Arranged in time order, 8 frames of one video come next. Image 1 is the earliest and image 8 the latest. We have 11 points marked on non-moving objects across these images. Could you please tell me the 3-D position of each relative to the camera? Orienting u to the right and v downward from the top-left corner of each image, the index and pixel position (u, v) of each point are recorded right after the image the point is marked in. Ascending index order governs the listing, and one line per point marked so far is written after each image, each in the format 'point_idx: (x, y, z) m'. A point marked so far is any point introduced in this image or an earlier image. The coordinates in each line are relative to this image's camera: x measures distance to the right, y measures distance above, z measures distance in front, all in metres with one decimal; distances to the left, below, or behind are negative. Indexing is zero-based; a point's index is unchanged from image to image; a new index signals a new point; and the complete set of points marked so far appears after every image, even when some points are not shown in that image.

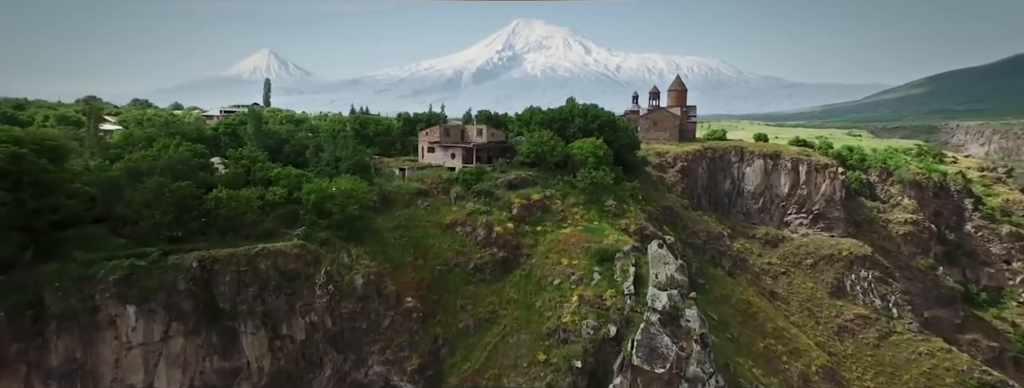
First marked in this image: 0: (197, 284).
0: (-12.5, -3.6, +19.4) m
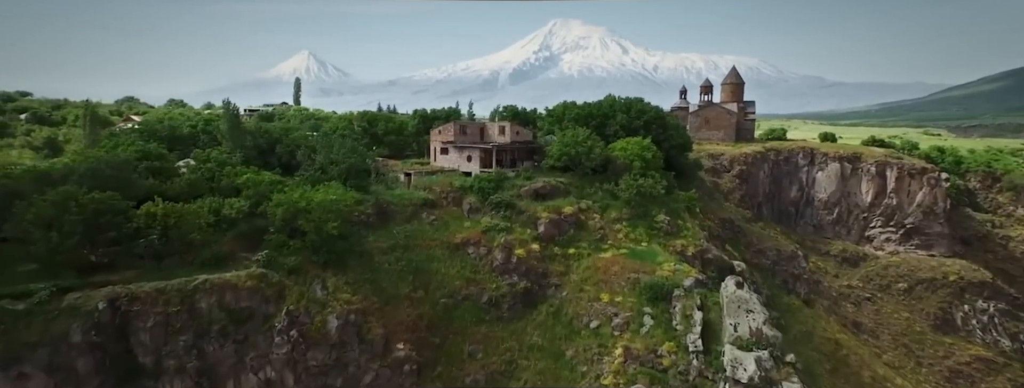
0: (-12.0, -4.1, +14.5) m
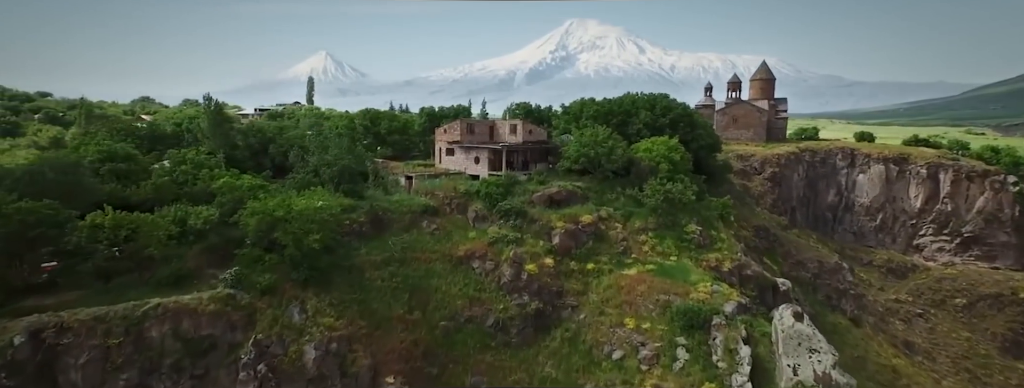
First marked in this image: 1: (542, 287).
0: (-11.8, -4.4, +12.1) m
1: (+1.2, -3.6, +19.3) m
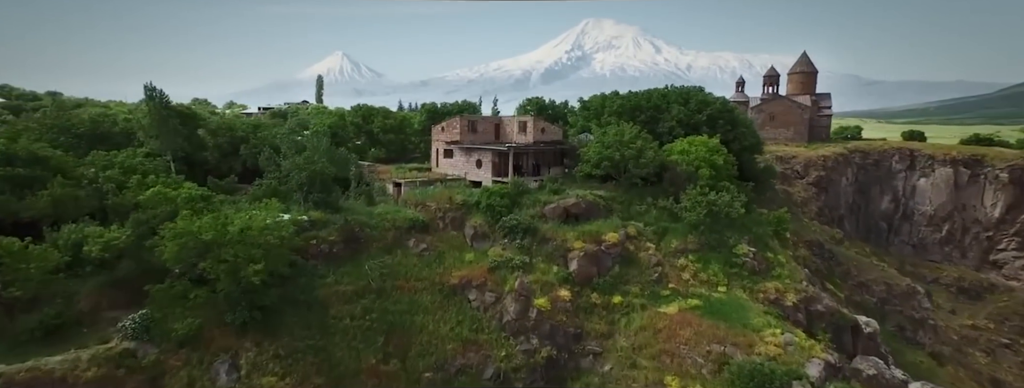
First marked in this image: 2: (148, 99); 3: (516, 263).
0: (-11.9, -4.8, +8.3) m
1: (+1.3, -4.1, +15.1) m
2: (-13.4, +3.6, +18.4) m
3: (+0.1, -2.3, +16.7) m
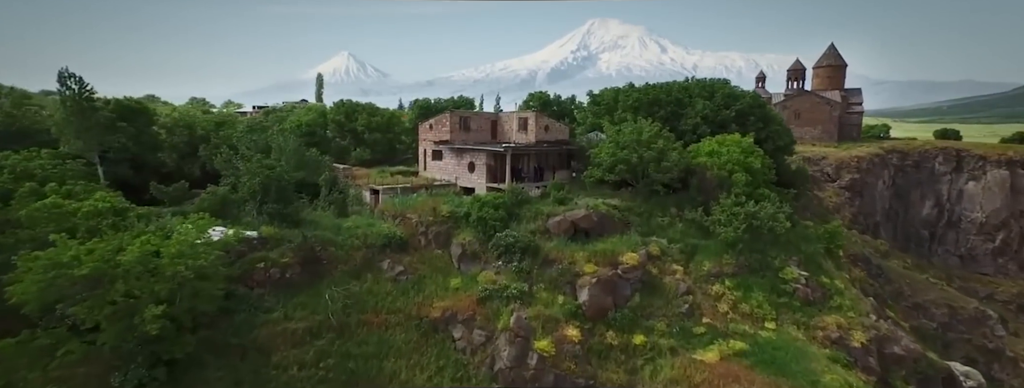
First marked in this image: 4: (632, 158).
0: (-12.1, -5.1, +5.2) m
1: (+1.2, -4.4, +11.8) m
2: (-13.5, +3.2, +15.2) m
3: (0.0, -2.7, +13.5) m
4: (+4.4, +1.3, +18.0) m
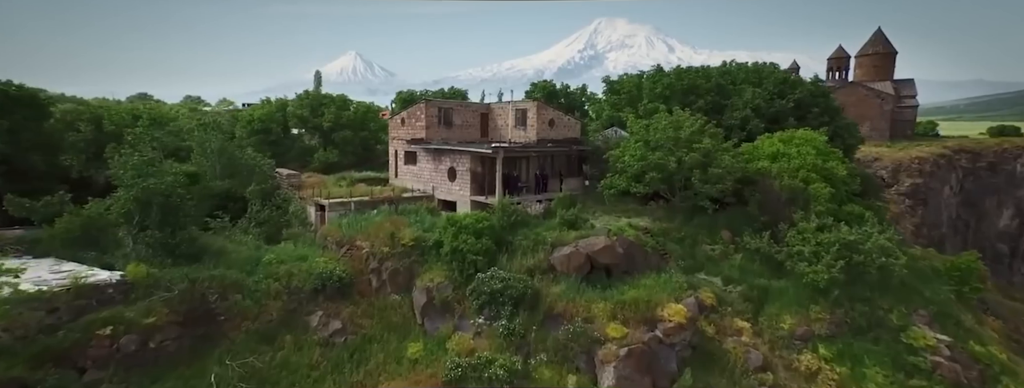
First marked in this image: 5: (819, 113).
0: (-12.5, -5.6, +0.6) m
1: (+0.9, -4.9, +7.0) m
2: (-13.8, +2.8, +10.7) m
3: (-0.3, -3.1, +8.7) m
4: (+4.1, +0.9, +13.2) m
5: (+10.8, +2.9, +17.6) m
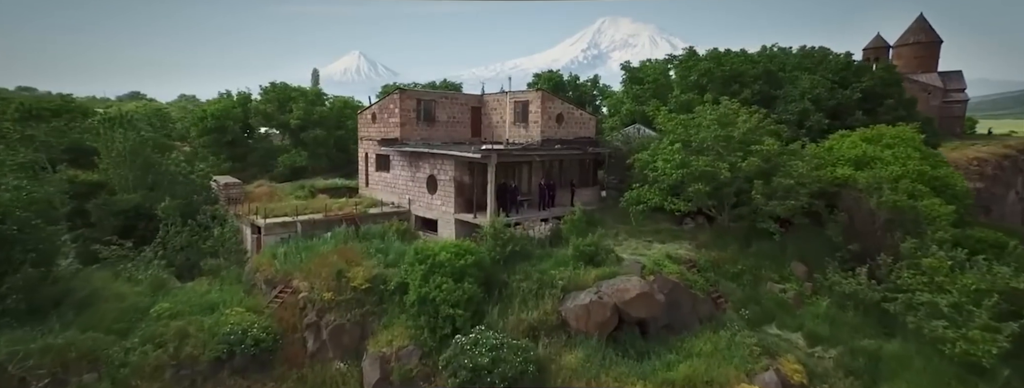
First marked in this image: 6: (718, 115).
0: (-12.7, -6.0, -2.7) m
1: (+0.8, -5.2, +3.6) m
2: (-13.9, +2.4, +7.4) m
3: (-0.4, -3.5, +5.3) m
4: (+4.1, +0.5, +9.8) m
5: (+10.8, +2.5, +14.1) m
6: (+4.5, +1.7, +10.9) m
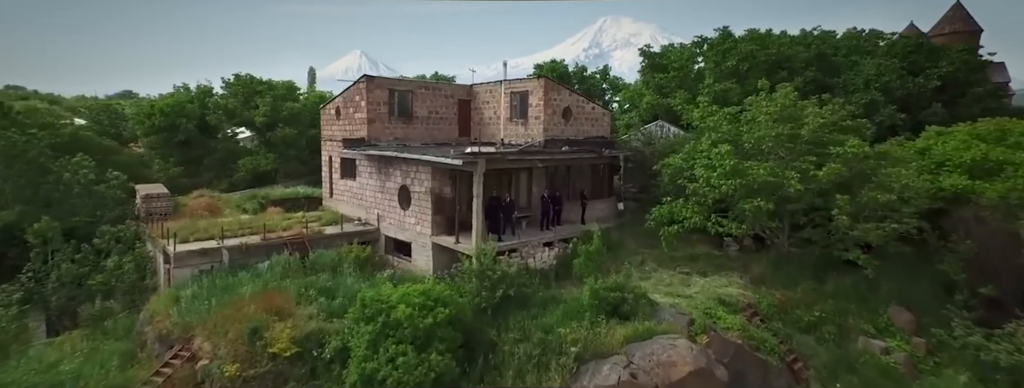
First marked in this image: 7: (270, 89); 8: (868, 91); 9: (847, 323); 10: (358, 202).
0: (-12.8, -6.3, -5.2) m
1: (+0.6, -5.5, +1.0) m
2: (-14.0, +2.1, +4.9) m
3: (-0.5, -3.8, +2.7) m
4: (+4.0, +0.2, +7.1) m
5: (+10.7, +2.3, +11.5) m
6: (+4.4, +1.4, +8.3) m
7: (-8.6, +3.7, +17.6) m
8: (+7.8, +2.2, +10.9) m
9: (+4.6, -1.7, +6.4) m
10: (-3.2, -0.1, +10.2) m
